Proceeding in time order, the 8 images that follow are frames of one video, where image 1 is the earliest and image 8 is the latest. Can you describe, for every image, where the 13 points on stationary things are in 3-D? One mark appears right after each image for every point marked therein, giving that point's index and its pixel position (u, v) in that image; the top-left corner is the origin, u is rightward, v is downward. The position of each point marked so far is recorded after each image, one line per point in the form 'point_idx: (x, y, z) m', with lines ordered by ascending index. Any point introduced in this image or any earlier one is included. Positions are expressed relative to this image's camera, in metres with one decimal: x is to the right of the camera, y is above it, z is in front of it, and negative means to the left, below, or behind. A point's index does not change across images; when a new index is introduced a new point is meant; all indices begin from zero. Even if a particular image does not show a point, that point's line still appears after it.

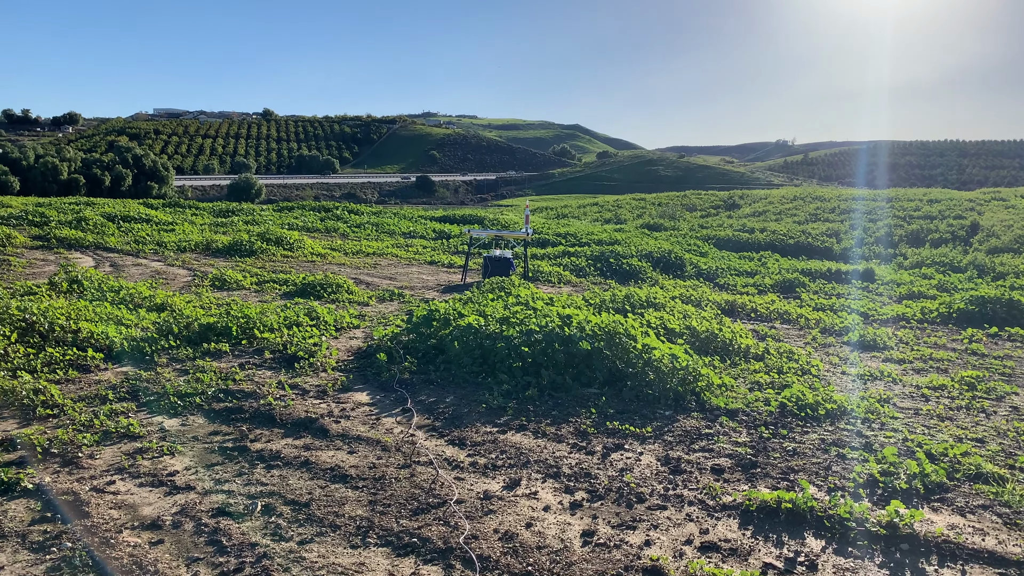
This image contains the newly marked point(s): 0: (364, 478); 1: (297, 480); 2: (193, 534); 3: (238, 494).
0: (-1.1, -1.4, +4.3) m
1: (-1.6, -1.4, +4.2) m
2: (-2.1, -1.6, +3.7) m
3: (-1.9, -1.5, +4.0) m
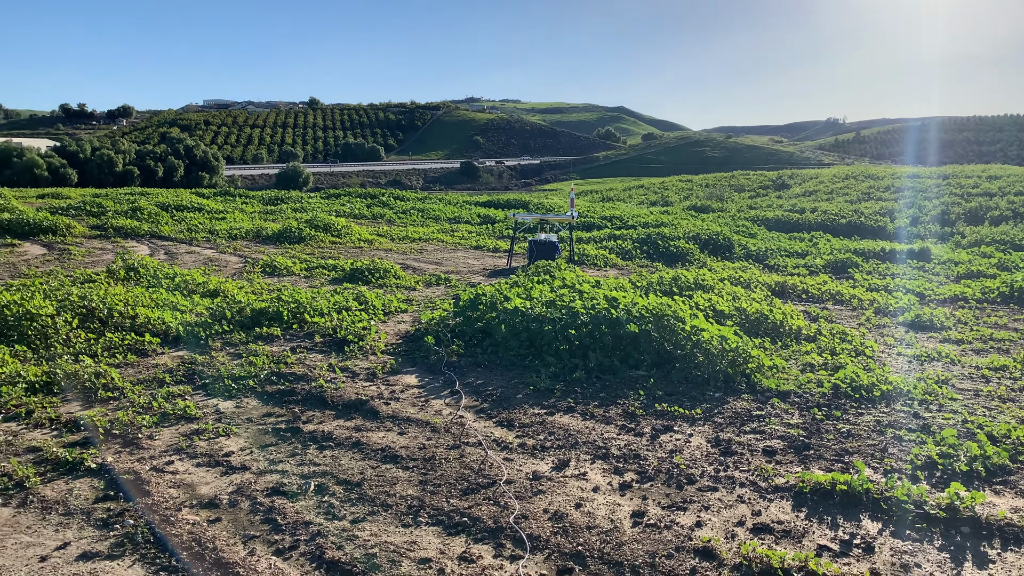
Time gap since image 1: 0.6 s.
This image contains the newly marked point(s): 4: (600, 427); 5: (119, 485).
0: (-0.7, -1.3, +4.3) m
1: (-1.2, -1.3, +4.3) m
2: (-1.8, -1.5, +3.8) m
3: (-1.6, -1.3, +4.1) m
4: (+0.8, -1.2, +4.8) m
5: (-2.6, -1.3, +3.8) m
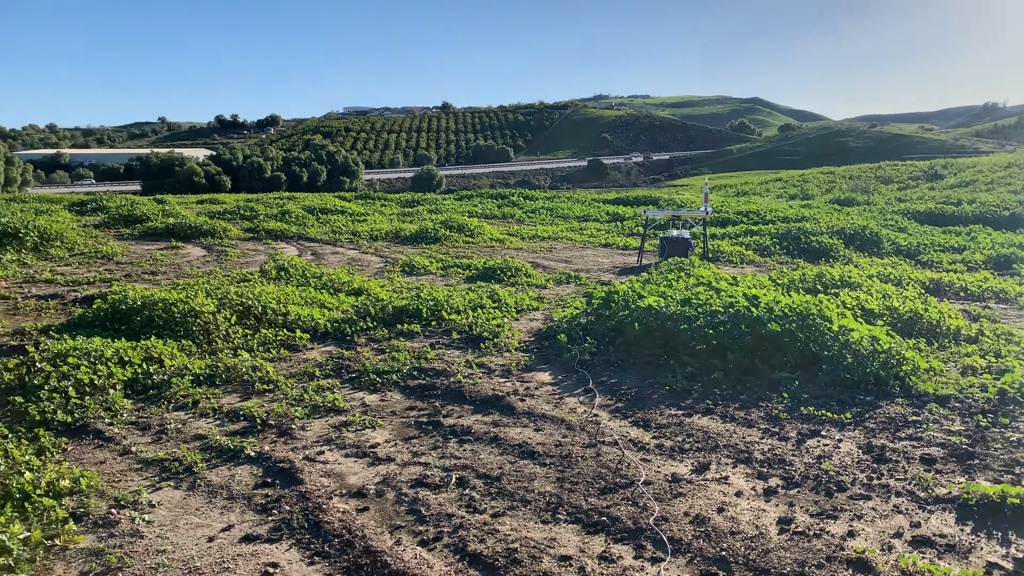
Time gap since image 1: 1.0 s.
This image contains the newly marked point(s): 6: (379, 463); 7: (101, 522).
0: (+0.3, -1.3, +4.4) m
1: (-0.2, -1.3, +4.4) m
2: (-0.8, -1.5, +3.9) m
3: (-0.6, -1.3, +4.2) m
4: (+1.8, -1.2, +4.7) m
5: (-1.6, -1.3, +4.0) m
6: (-0.9, -1.3, +4.2) m
7: (-2.6, -1.4, +3.5) m
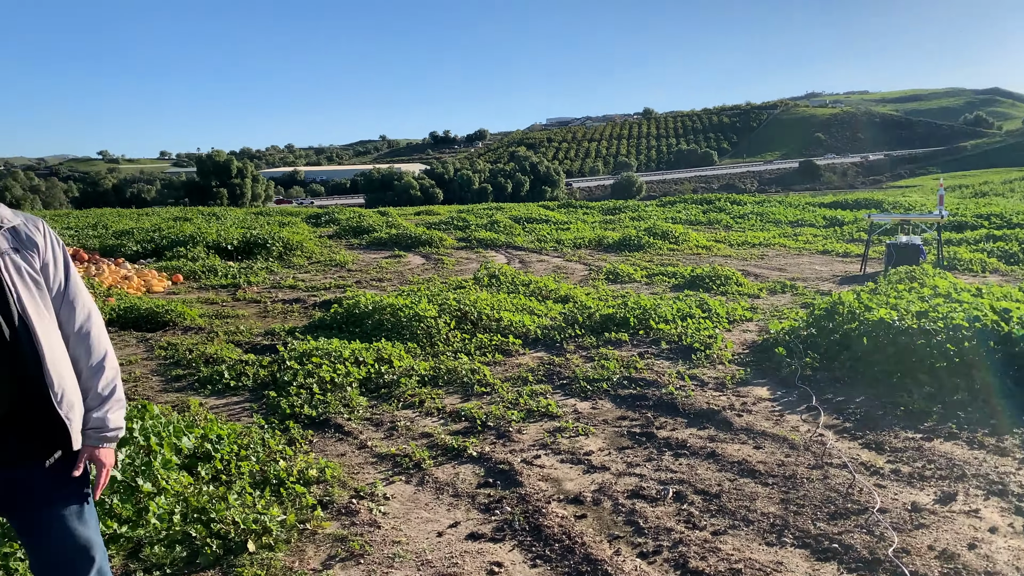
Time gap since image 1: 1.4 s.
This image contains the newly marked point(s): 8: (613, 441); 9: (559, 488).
0: (+1.8, -1.4, +4.2) m
1: (+1.4, -1.3, +4.2) m
2: (+0.7, -1.5, +3.9) m
3: (+1.0, -1.4, +4.2) m
4: (+3.4, -1.3, +4.3) m
5: (-0.1, -1.3, +4.1) m
6: (+0.6, -1.4, +4.2) m
7: (-1.1, -1.5, +3.7) m
8: (+0.8, -1.2, +4.6) m
9: (+0.3, -1.4, +4.1) m
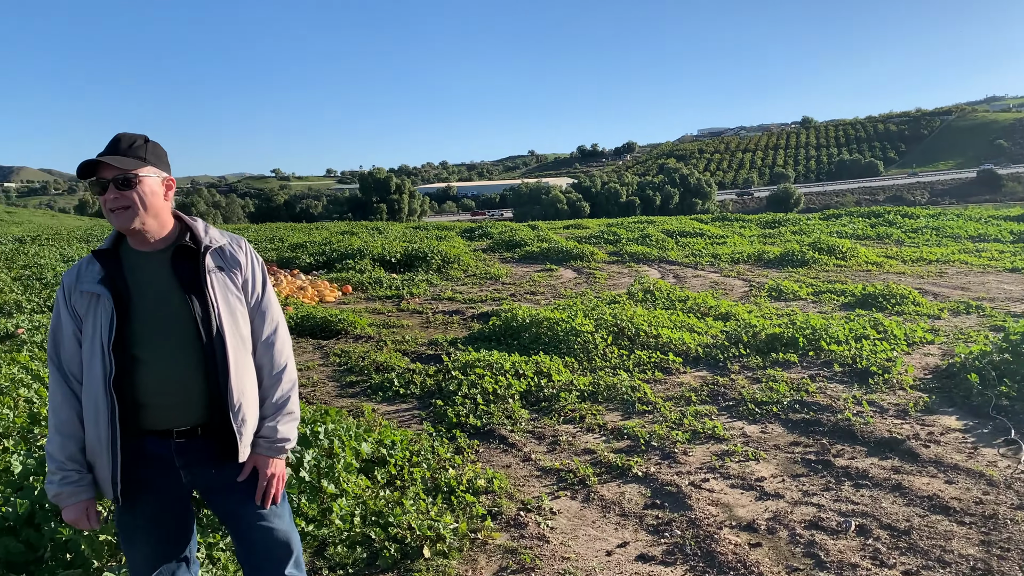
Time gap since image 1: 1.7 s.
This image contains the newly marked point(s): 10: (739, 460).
0: (+3.0, -1.5, +3.7) m
1: (+2.5, -1.5, +3.9) m
2: (+1.8, -1.6, +3.6) m
3: (+2.1, -1.5, +3.9) m
4: (+4.6, -1.4, +3.6) m
5: (+1.0, -1.5, +4.0) m
6: (+1.8, -1.5, +4.0) m
7: (0.0, -1.5, +3.8) m
8: (+2.0, -1.4, +4.3) m
9: (+1.5, -1.5, +3.9) m
10: (+1.7, -1.3, +4.3) m
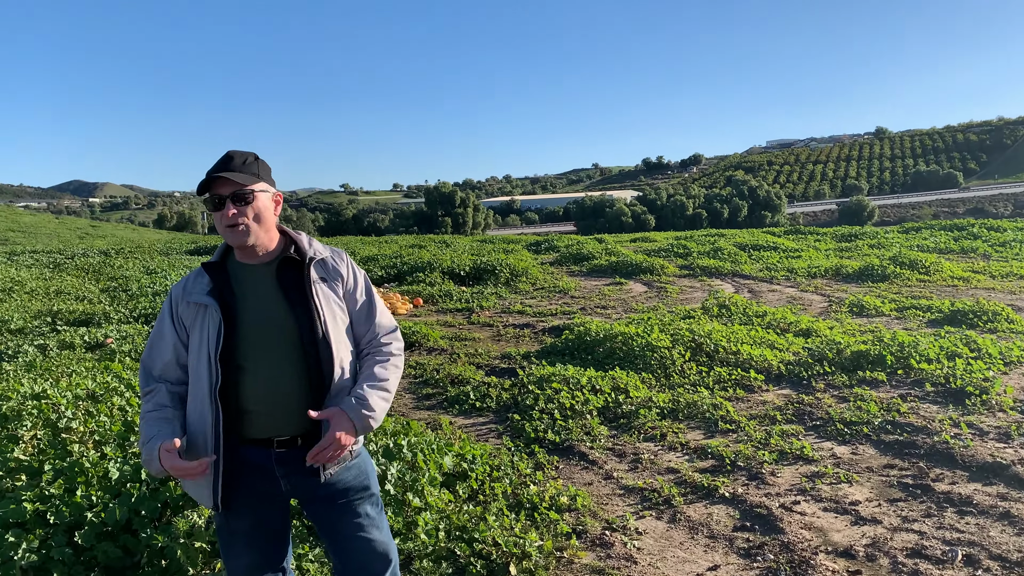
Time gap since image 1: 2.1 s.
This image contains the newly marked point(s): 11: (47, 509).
0: (+3.5, -1.6, +3.5) m
1: (+3.1, -1.6, +3.6) m
2: (+2.3, -1.7, +3.4) m
3: (+2.7, -1.6, +3.7) m
4: (+5.1, -1.5, +3.2) m
5: (+1.6, -1.6, +3.8) m
6: (+2.3, -1.6, +3.8) m
7: (+0.6, -1.6, +3.7) m
8: (+2.6, -1.5, +4.1) m
9: (+2.0, -1.6, +3.7) m
10: (+2.3, -1.4, +4.2) m
11: (-3.0, -1.4, +3.7) m
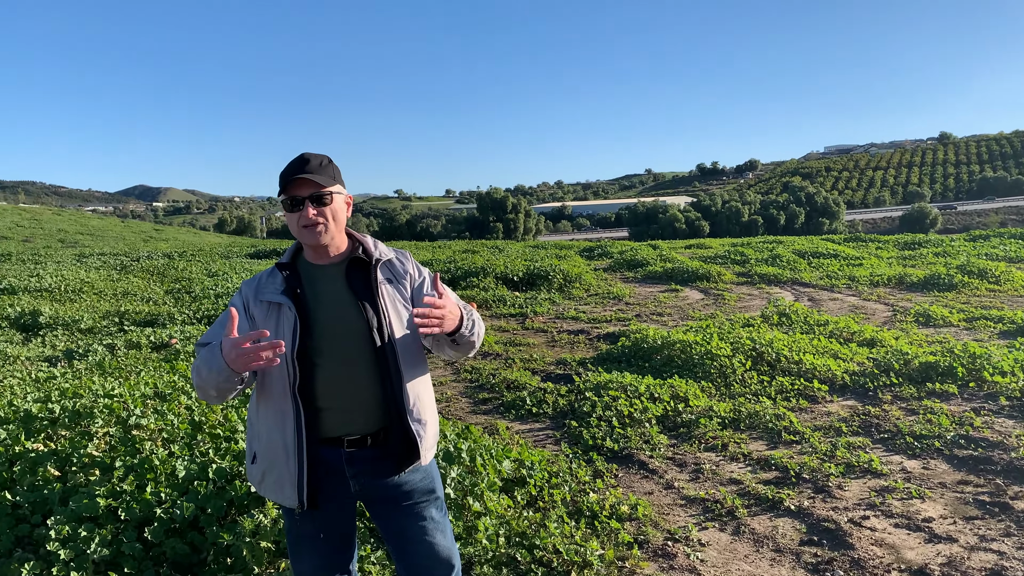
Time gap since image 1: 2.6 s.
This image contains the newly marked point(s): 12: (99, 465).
0: (+3.9, -1.7, +3.3) m
1: (+3.5, -1.7, +3.5) m
2: (+2.7, -1.8, +3.3) m
3: (+3.1, -1.7, +3.5) m
4: (+5.5, -1.6, +3.0) m
5: (+2.0, -1.6, +3.7) m
6: (+2.7, -1.6, +3.7) m
7: (+0.9, -1.7, +3.6) m
8: (+3.0, -1.5, +3.9) m
9: (+2.4, -1.7, +3.6) m
10: (+2.7, -1.5, +4.0) m
11: (-2.6, -1.4, +3.8) m
12: (-3.0, -1.3, +4.2) m
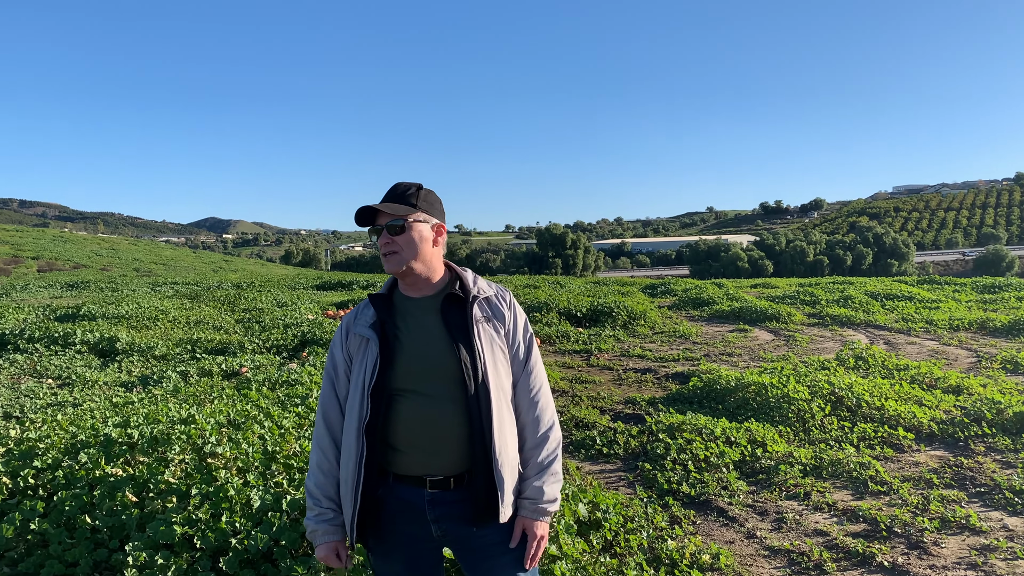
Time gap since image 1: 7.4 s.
0: (+4.3, -2.0, +3.0) m
1: (+3.9, -1.9, +3.2) m
2: (+3.1, -2.0, +3.0) m
3: (+3.5, -2.0, +3.2) m
4: (+5.9, -1.9, +2.6) m
5: (+2.5, -1.9, +3.5) m
6: (+3.2, -1.9, +3.4) m
7: (+1.4, -1.9, +3.5) m
8: (+3.5, -1.8, +3.7) m
9: (+2.9, -2.0, +3.3) m
10: (+3.2, -1.8, +3.8) m
11: (-2.1, -1.6, +3.8) m
12: (-2.5, -1.5, +4.2) m
